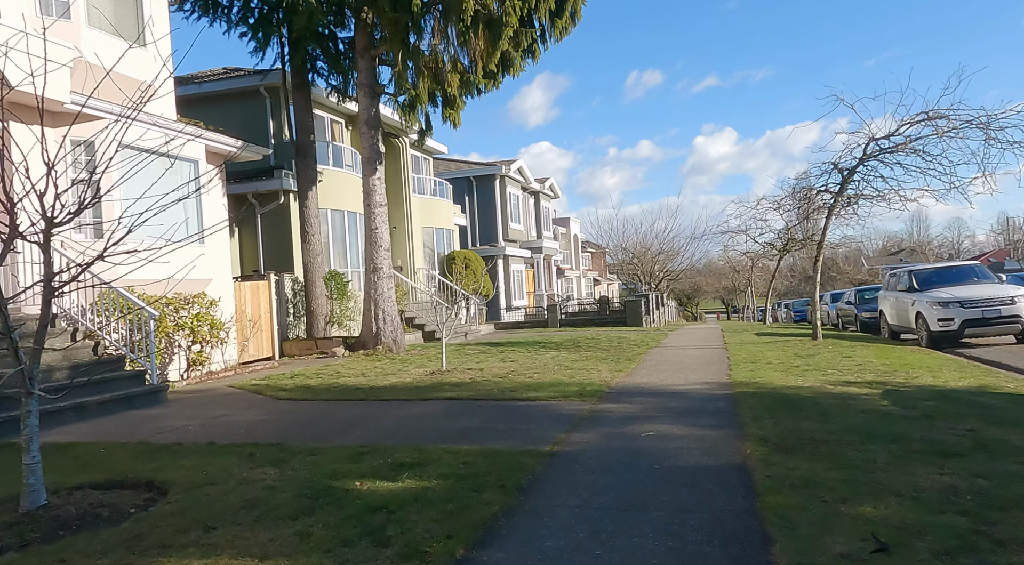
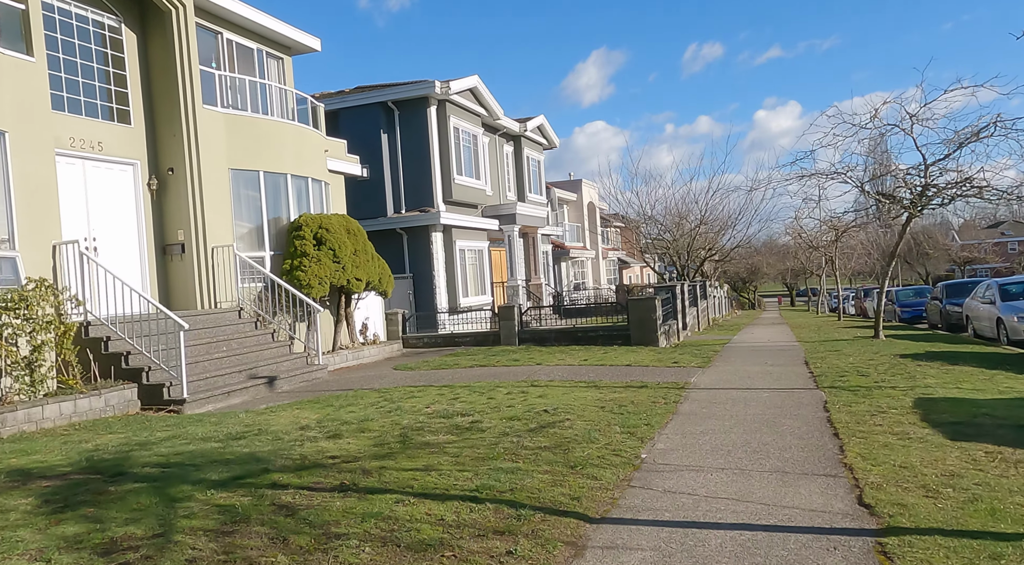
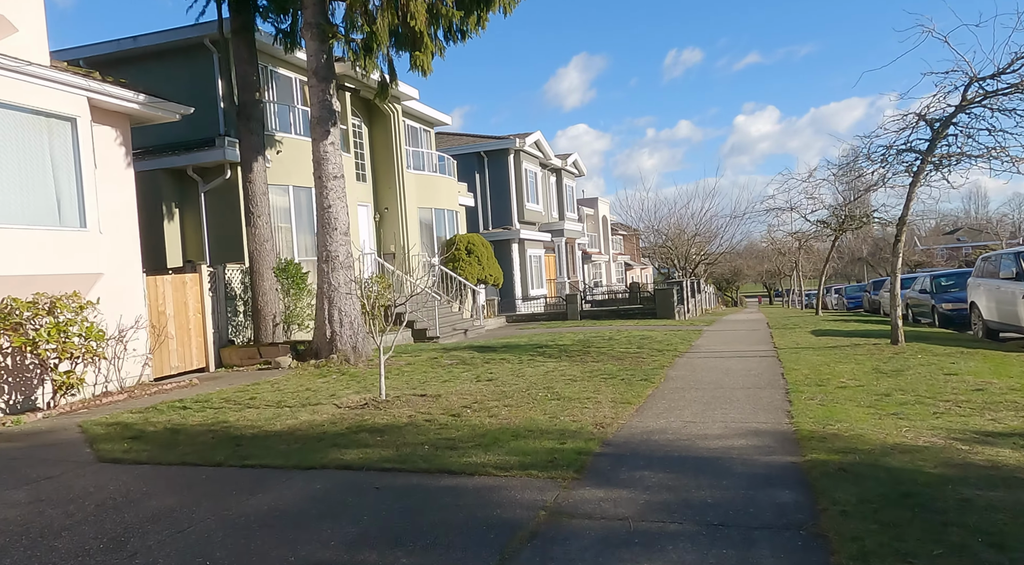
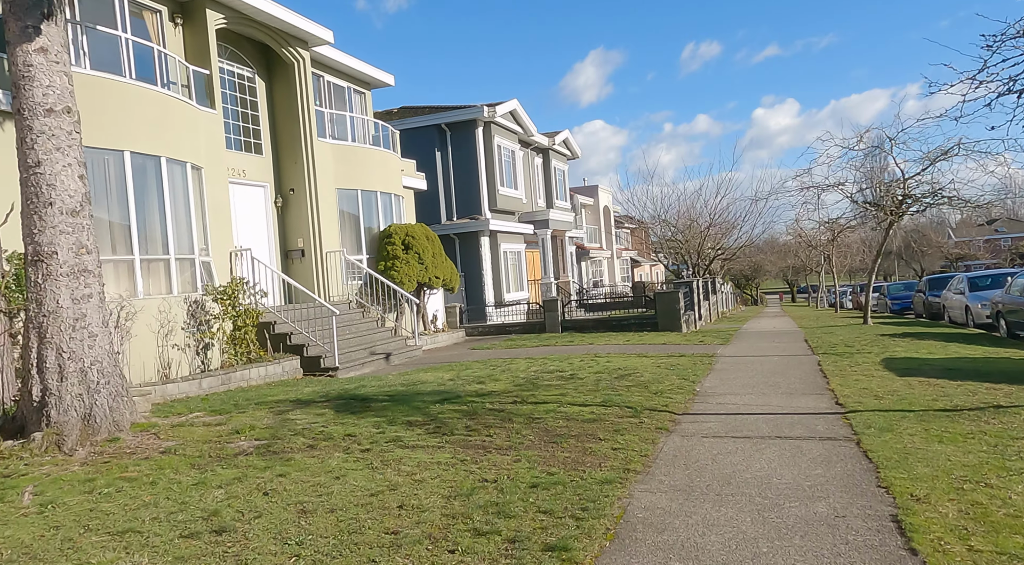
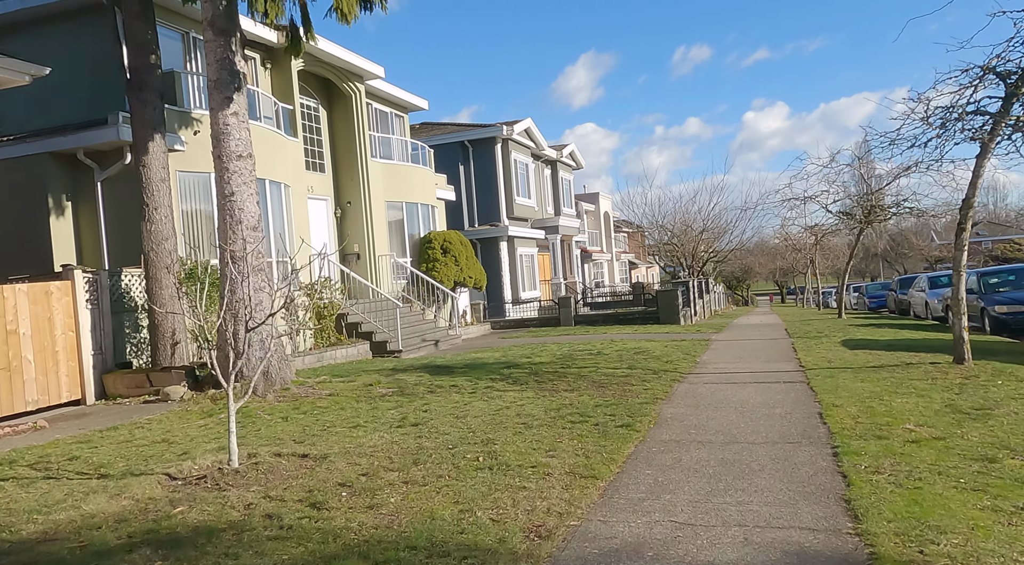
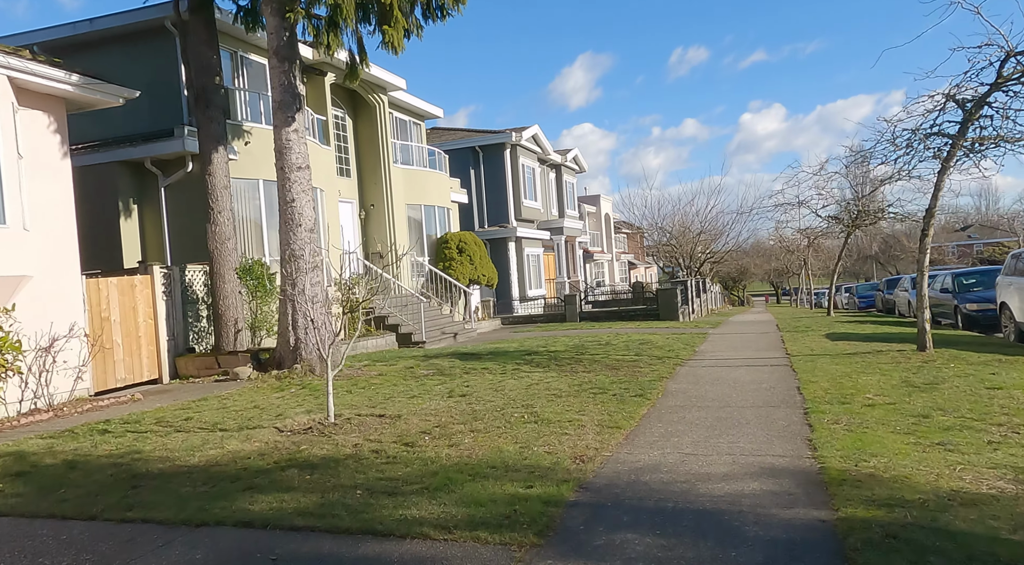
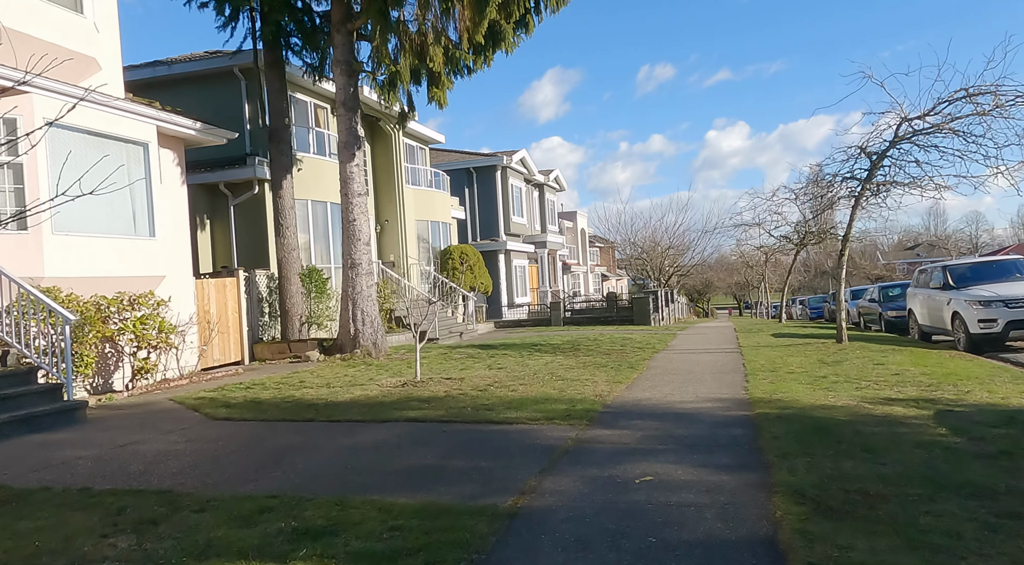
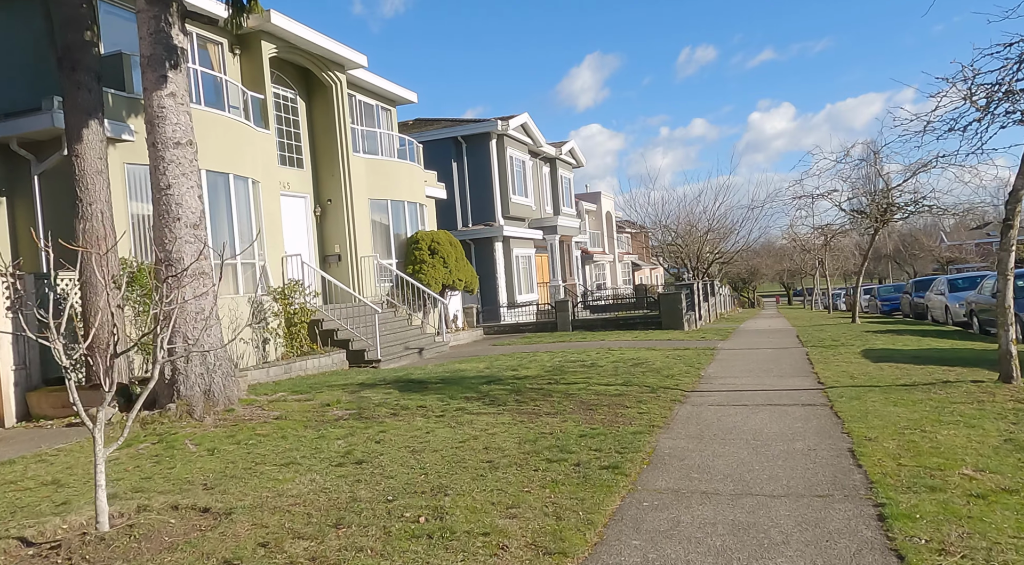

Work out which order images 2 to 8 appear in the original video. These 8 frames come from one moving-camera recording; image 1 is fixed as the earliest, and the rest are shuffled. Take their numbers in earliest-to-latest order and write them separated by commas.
7, 3, 6, 5, 8, 4, 2
